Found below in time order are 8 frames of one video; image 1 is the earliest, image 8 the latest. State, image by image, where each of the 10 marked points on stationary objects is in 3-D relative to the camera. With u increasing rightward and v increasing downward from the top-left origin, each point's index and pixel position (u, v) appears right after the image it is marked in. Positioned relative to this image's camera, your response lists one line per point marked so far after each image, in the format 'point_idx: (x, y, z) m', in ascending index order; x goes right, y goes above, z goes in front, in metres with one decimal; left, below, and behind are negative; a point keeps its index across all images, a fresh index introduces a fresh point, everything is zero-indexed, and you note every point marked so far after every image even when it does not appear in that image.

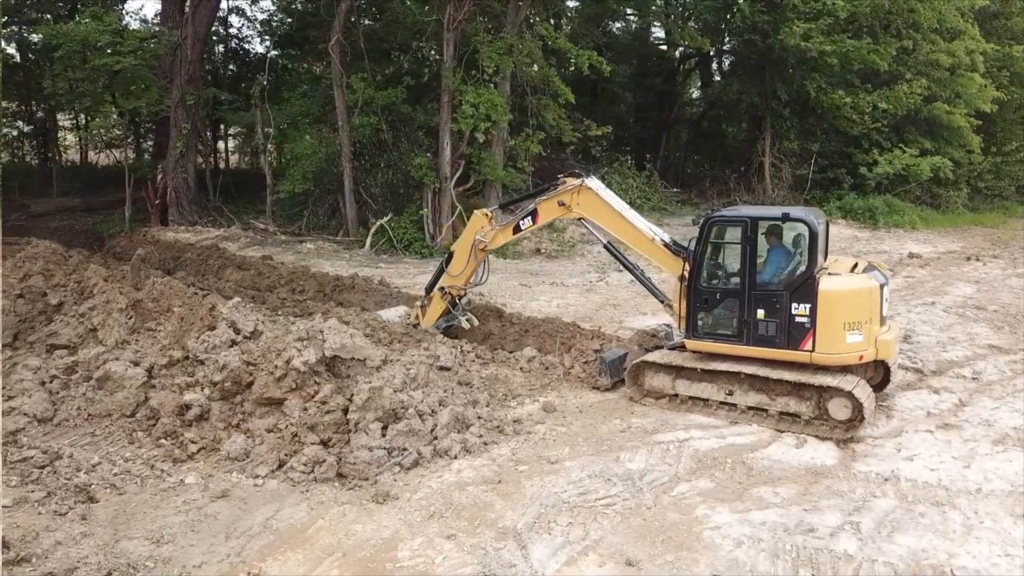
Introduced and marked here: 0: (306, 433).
0: (-1.5, -1.1, +5.9) m
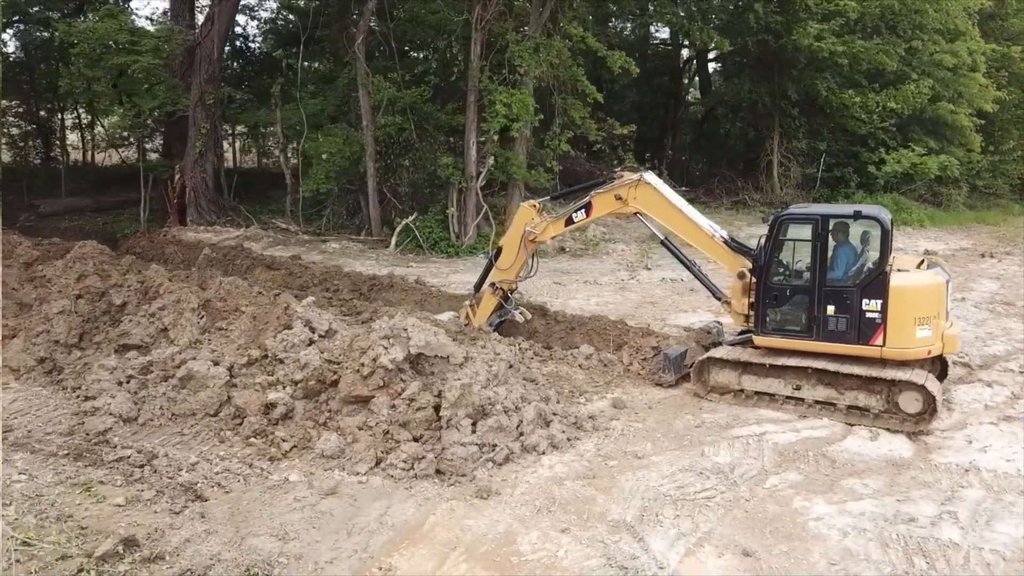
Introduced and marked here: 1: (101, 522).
0: (-0.8, -1.1, +6.0) m
1: (-2.4, -1.4, +4.8) m
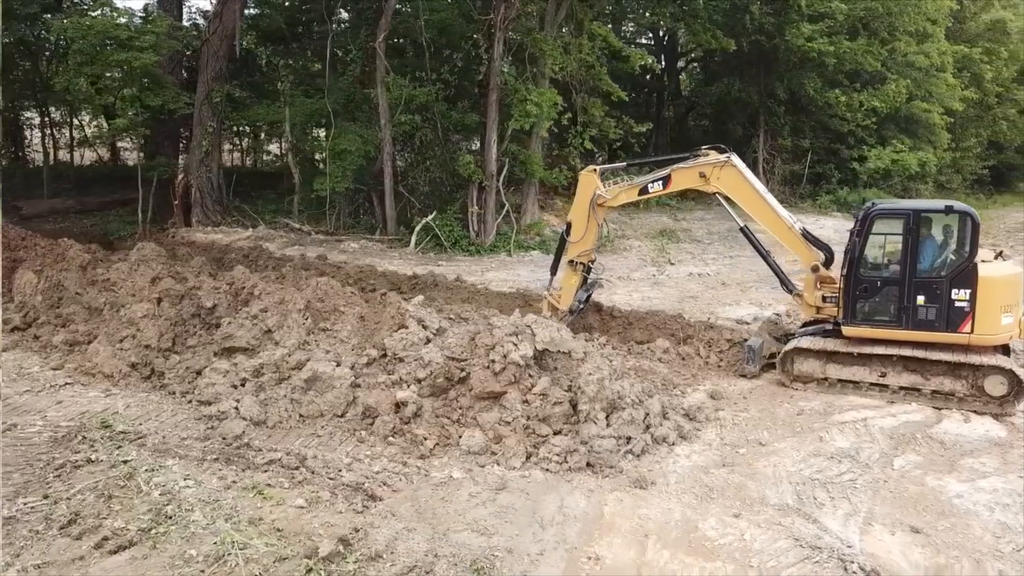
0: (+0.2, -1.0, +6.1) m
1: (-1.3, -1.4, +4.8) m
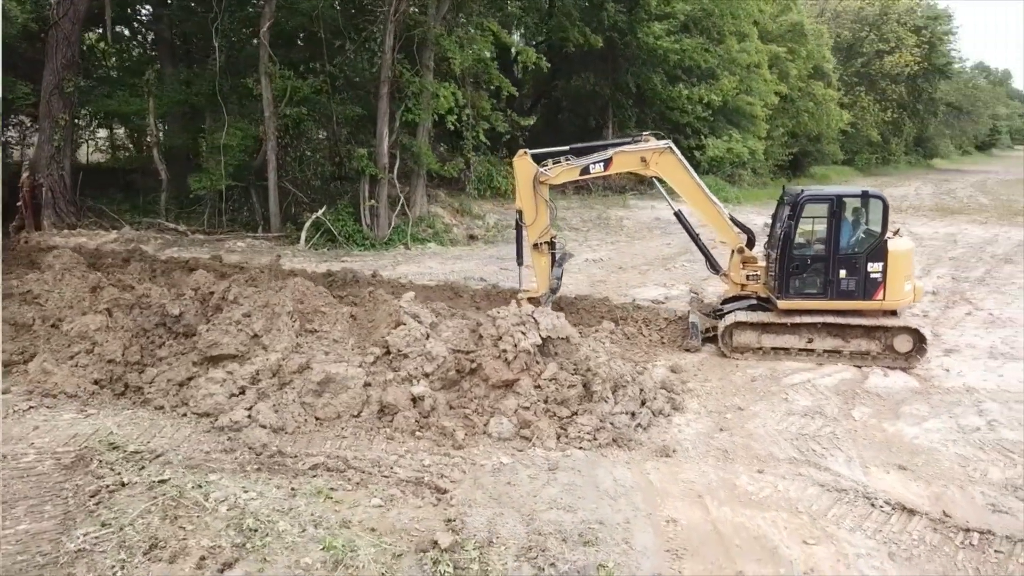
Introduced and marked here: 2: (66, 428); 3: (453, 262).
0: (+0.4, -1.0, +6.4) m
1: (-0.8, -1.4, +4.8) m
2: (-3.3, -1.0, +6.0) m
3: (-1.0, +0.4, +13.4) m
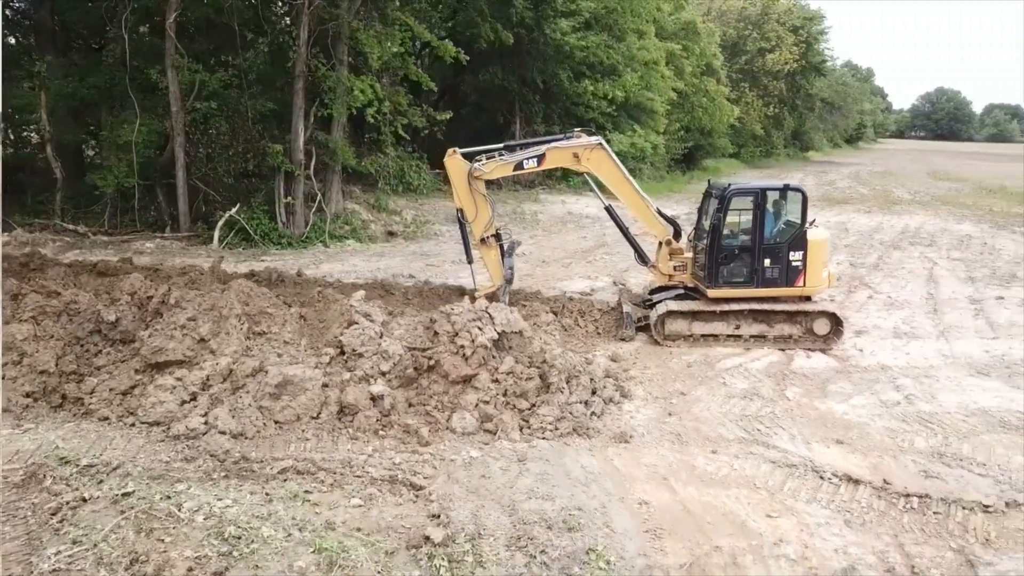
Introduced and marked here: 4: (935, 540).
0: (+0.1, -0.9, +6.6) m
1: (-0.9, -1.4, +4.8) m
2: (-3.6, -1.1, +5.7) m
3: (-2.2, +0.5, +13.3) m
4: (+2.6, -1.5, +4.9) m
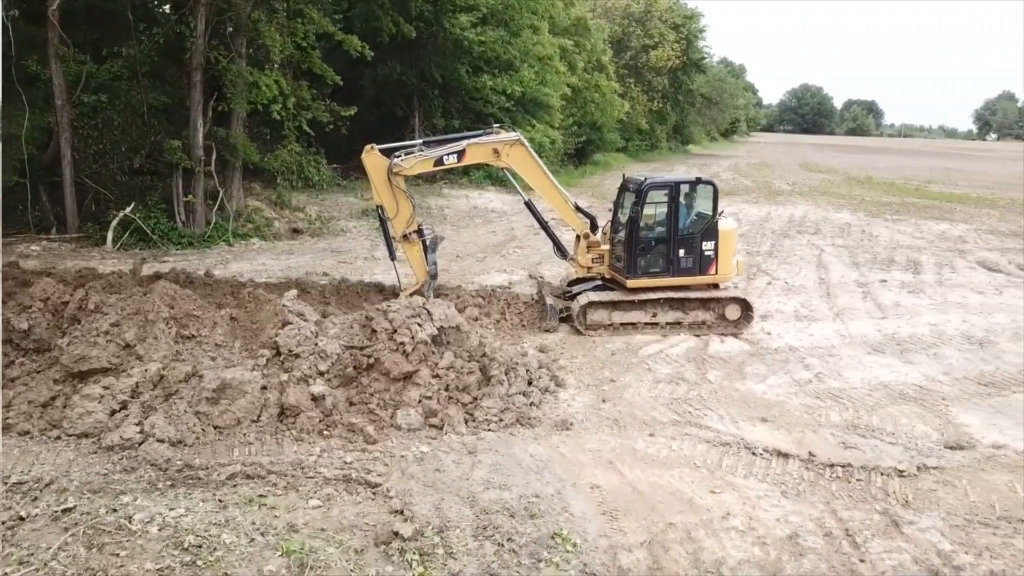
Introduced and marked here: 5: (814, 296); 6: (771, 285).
0: (-0.4, -0.9, +6.6) m
1: (-1.1, -1.4, +4.8) m
2: (-3.9, -1.2, +5.3) m
3: (-3.6, +0.5, +13.0) m
4: (+2.3, -1.4, +5.3) m
5: (+4.4, -0.1, +11.8) m
6: (+4.0, 0.0, +12.4) m
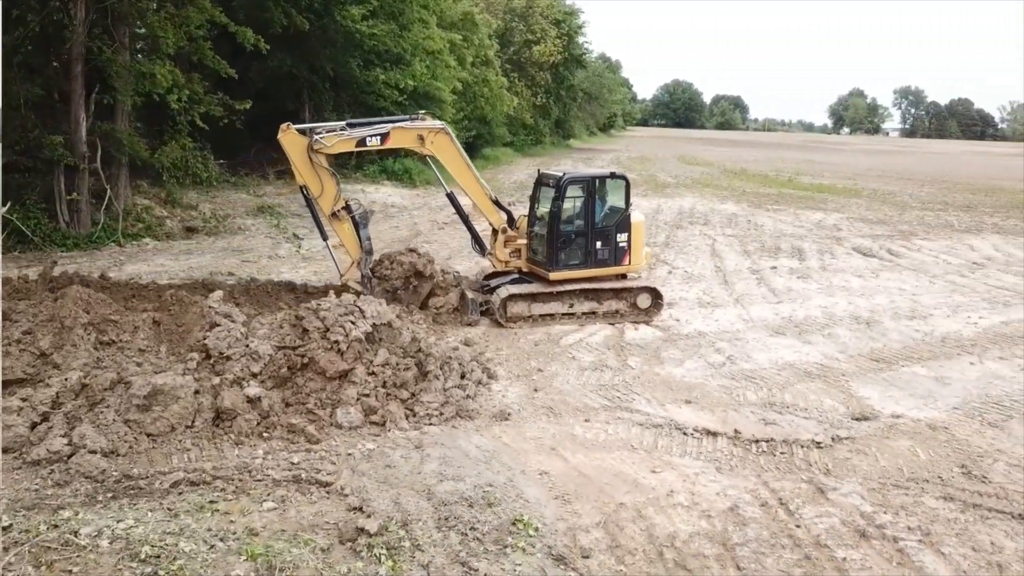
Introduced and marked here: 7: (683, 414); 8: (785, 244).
0: (-0.9, -0.8, +6.7) m
1: (-1.3, -1.4, +4.7) m
2: (-4.2, -1.2, +4.8) m
3: (-5.0, +0.5, +12.5) m
4: (+2.0, -1.3, +5.7) m
5: (+3.1, +0.1, +12.4) m
6: (+2.6, +0.2, +13.0) m
7: (+1.5, -1.1, +6.9) m
8: (+5.2, +0.8, +15.4) m
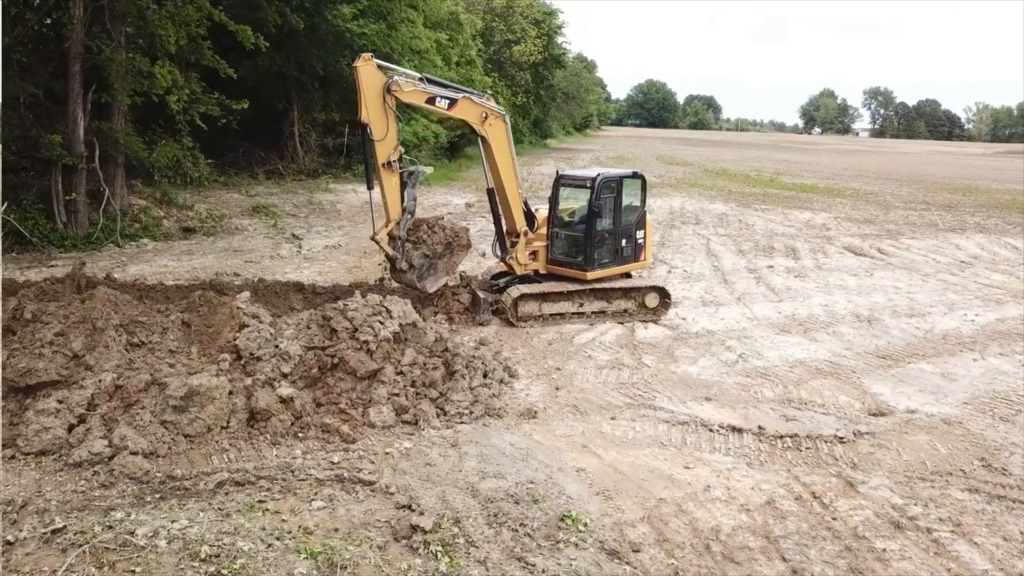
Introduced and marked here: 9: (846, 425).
0: (-0.7, -0.8, +6.7) m
1: (-1.0, -1.4, +4.8) m
2: (-3.9, -1.2, +4.8) m
3: (-5.0, +0.5, +12.4) m
4: (+2.2, -1.3, +5.9) m
5: (+3.1, +0.1, +12.6) m
6: (+2.6, +0.2, +13.2) m
7: (+1.7, -1.1, +7.1) m
8: (+5.2, +0.9, +15.7) m
9: (+2.8, -1.1, +6.8) m
